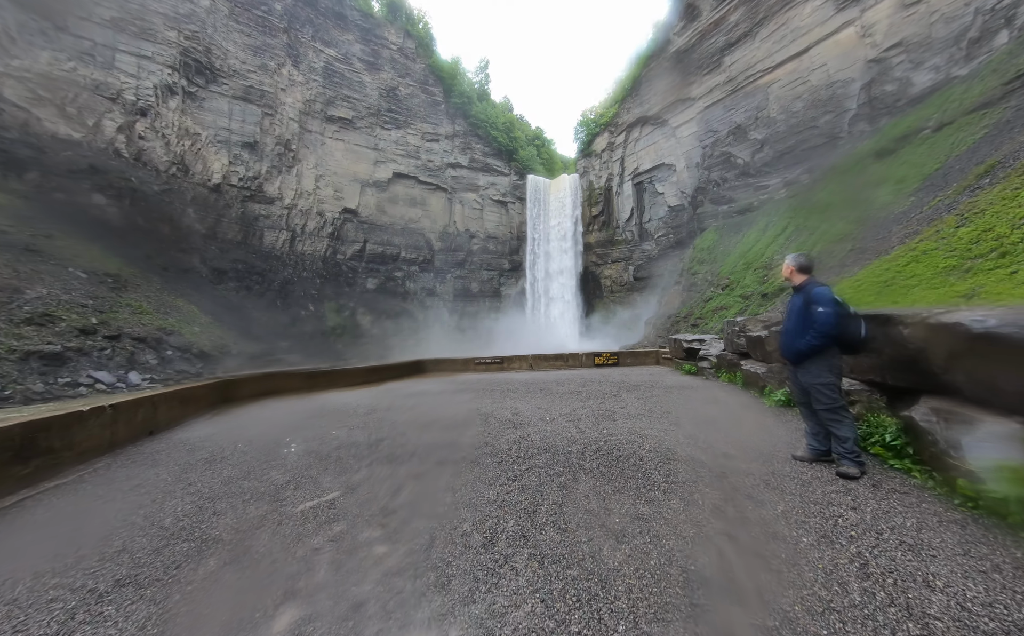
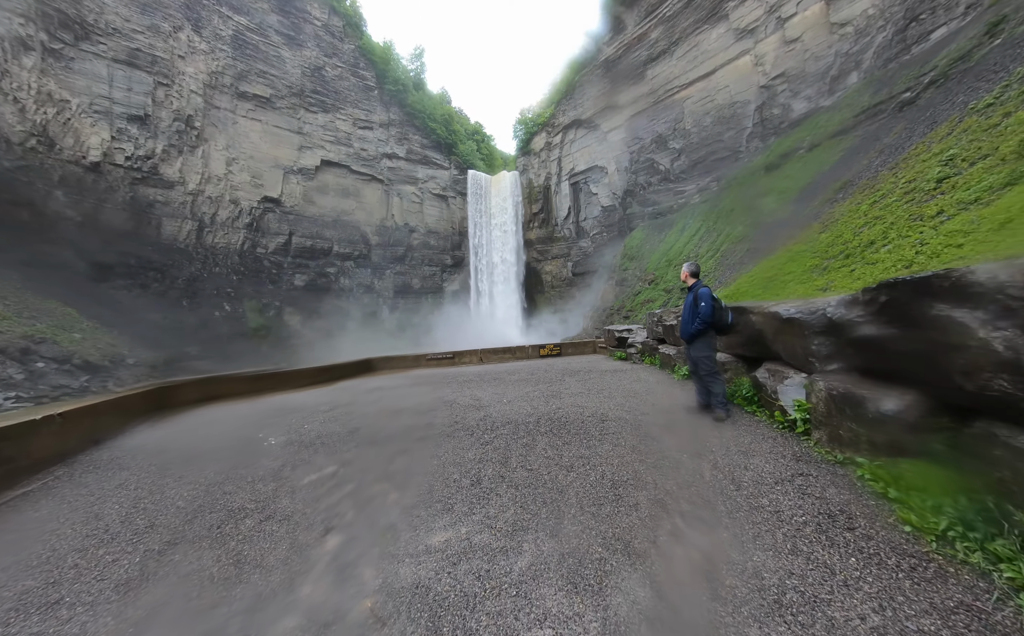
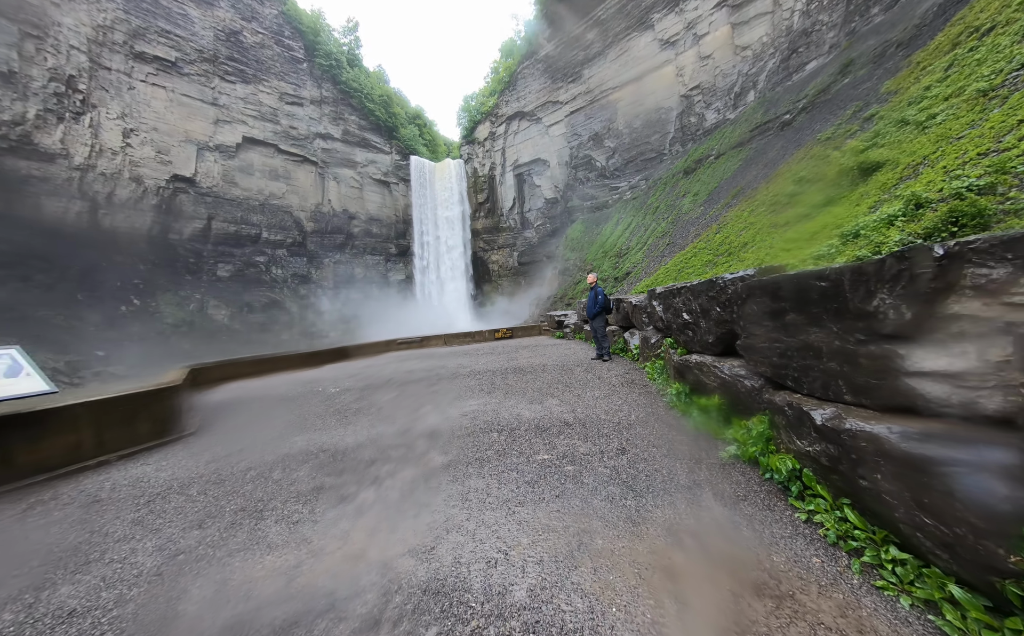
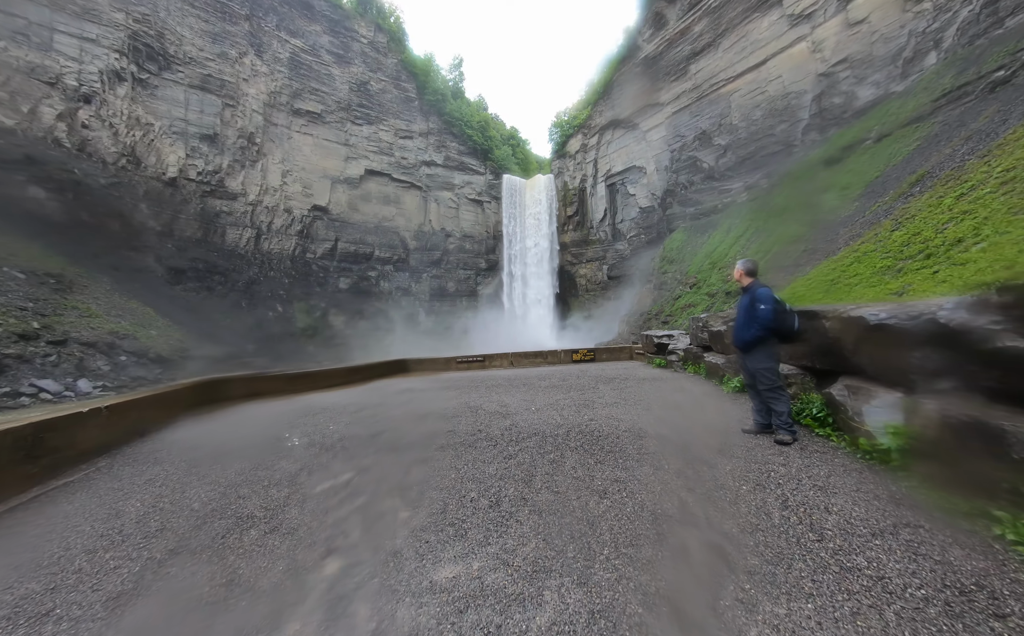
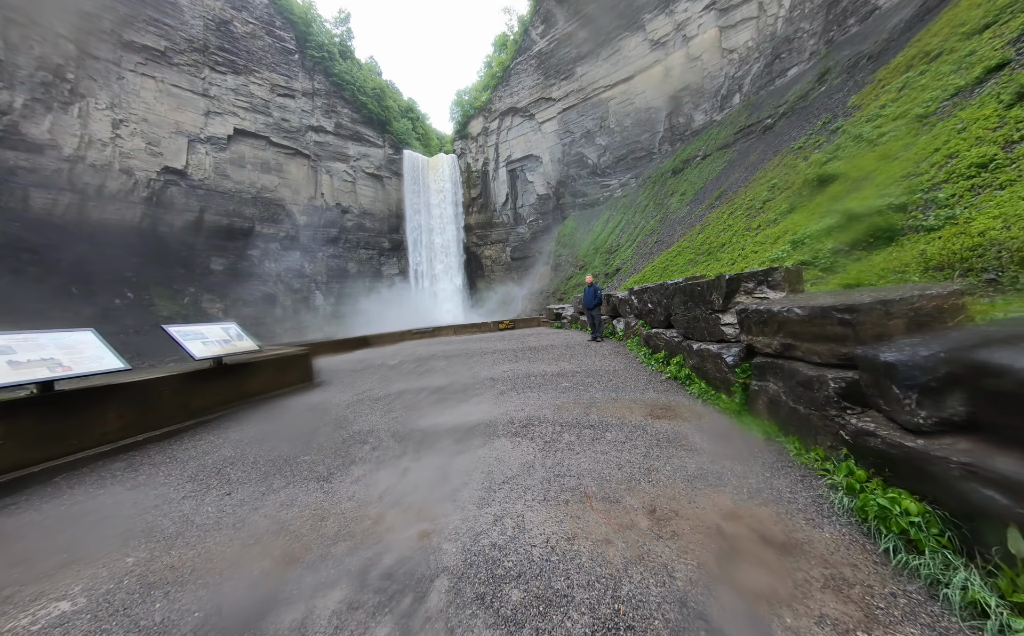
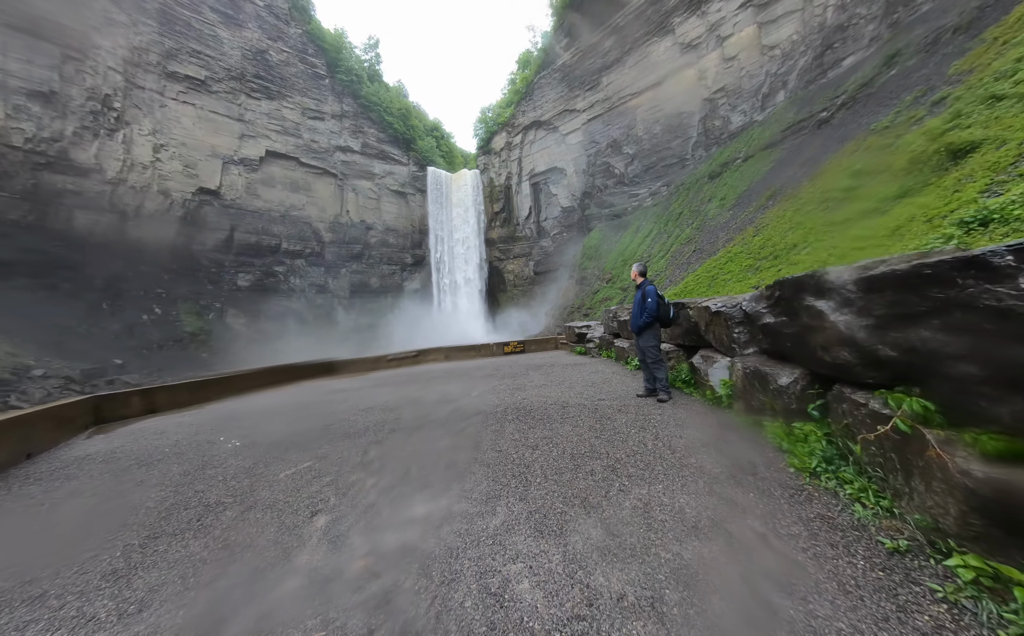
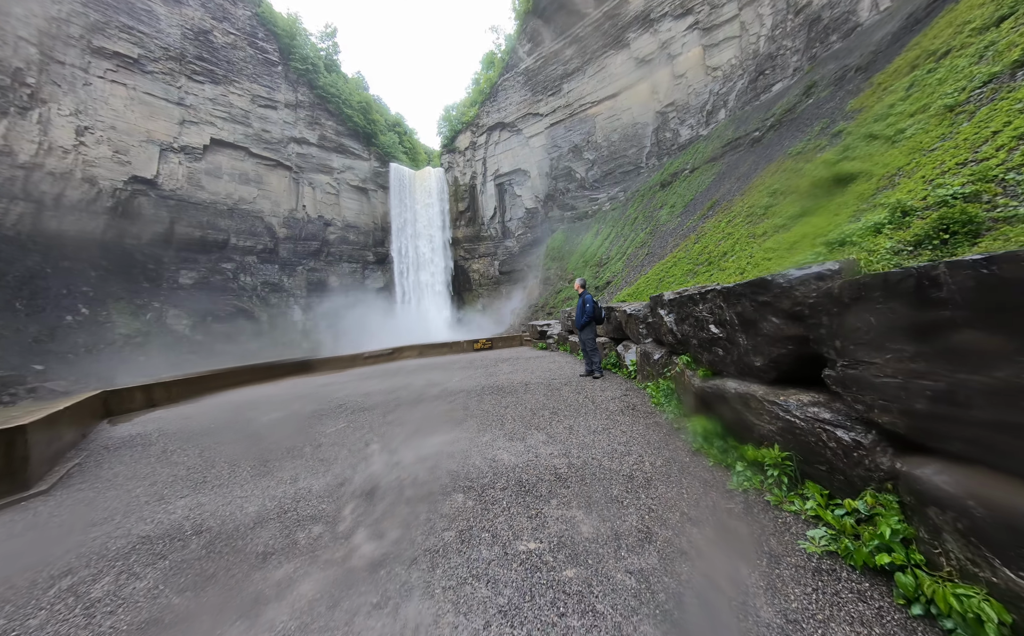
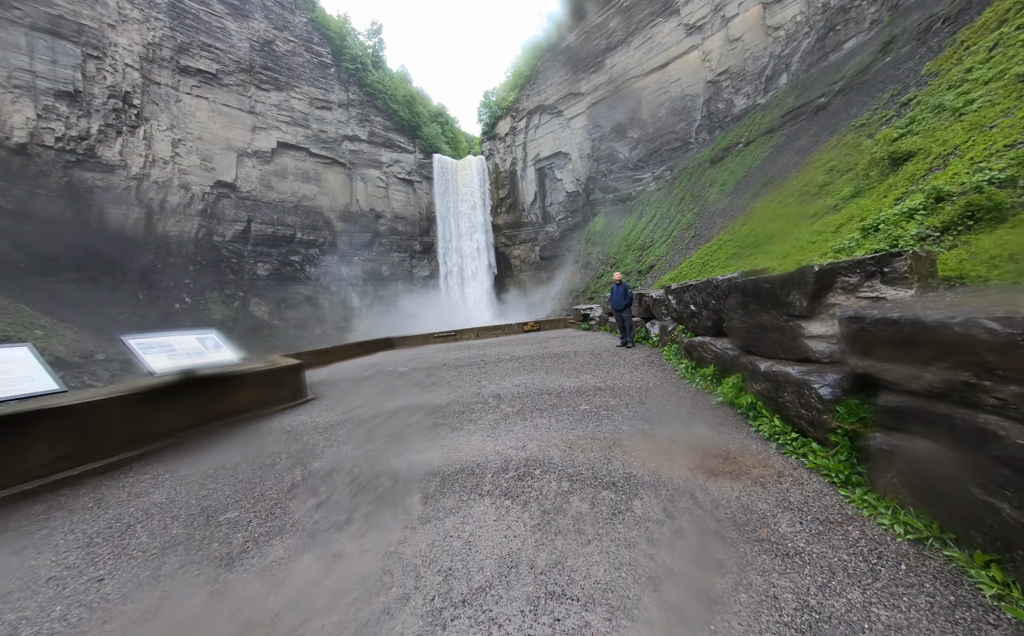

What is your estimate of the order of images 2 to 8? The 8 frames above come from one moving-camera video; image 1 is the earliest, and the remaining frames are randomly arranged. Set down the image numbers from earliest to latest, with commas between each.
4, 2, 6, 7, 3, 8, 5
